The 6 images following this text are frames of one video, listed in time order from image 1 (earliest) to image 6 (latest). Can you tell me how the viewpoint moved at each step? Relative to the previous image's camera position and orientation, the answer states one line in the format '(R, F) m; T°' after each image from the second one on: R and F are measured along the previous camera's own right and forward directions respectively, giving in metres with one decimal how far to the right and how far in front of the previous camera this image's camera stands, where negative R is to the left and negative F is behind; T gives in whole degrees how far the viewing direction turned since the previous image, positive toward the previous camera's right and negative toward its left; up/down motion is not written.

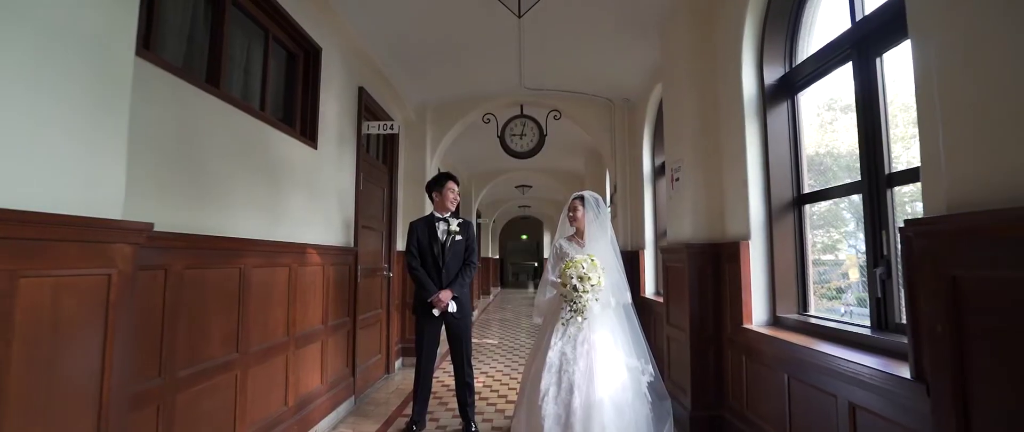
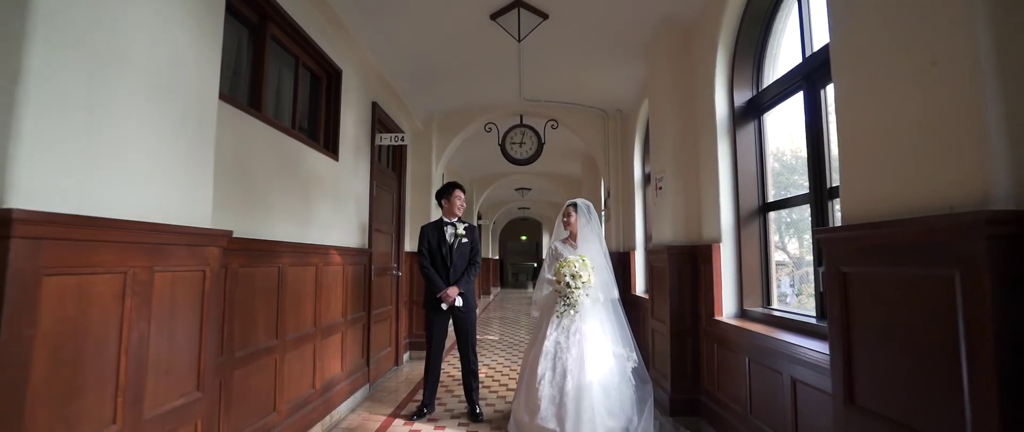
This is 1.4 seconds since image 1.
(0.0, -0.4) m; 0°
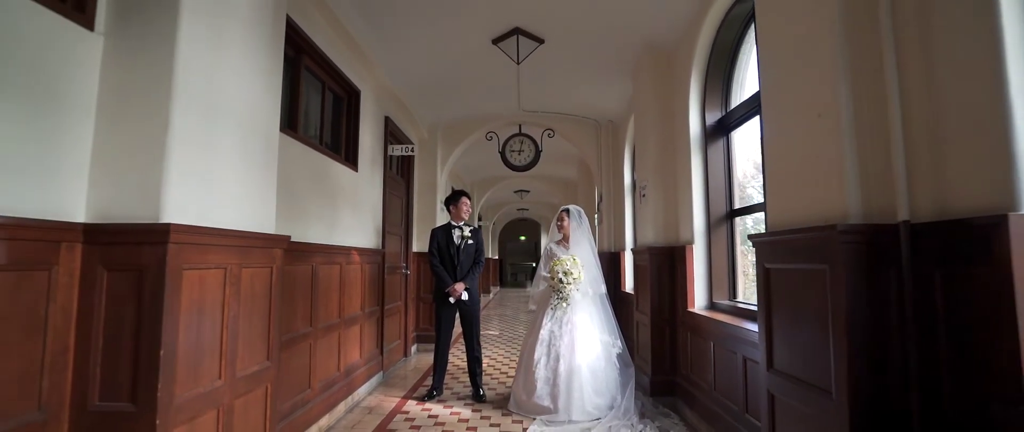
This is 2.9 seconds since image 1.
(0.0, -0.5) m; 0°
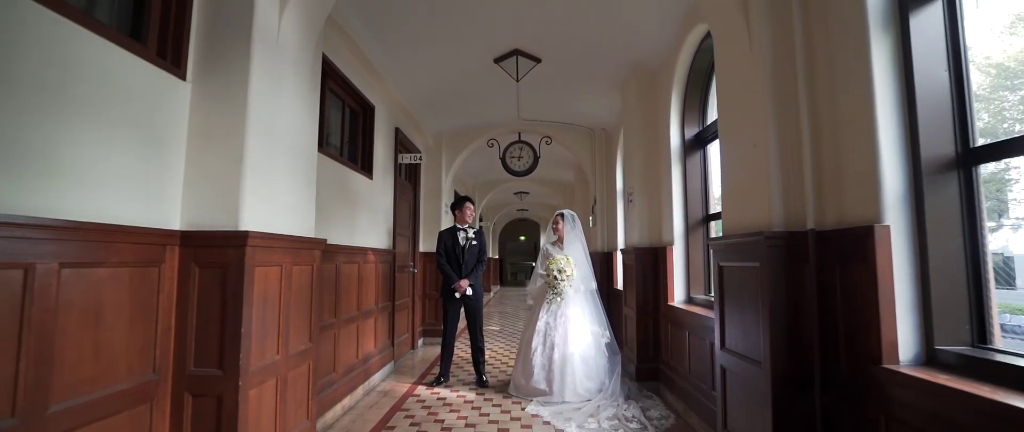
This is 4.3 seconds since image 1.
(0.0, -0.5) m; 0°
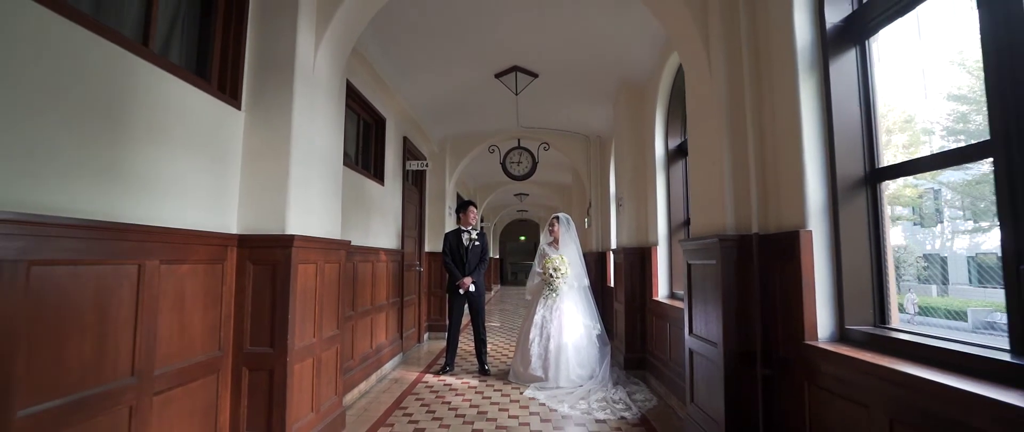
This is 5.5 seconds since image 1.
(0.0, -0.4) m; 0°
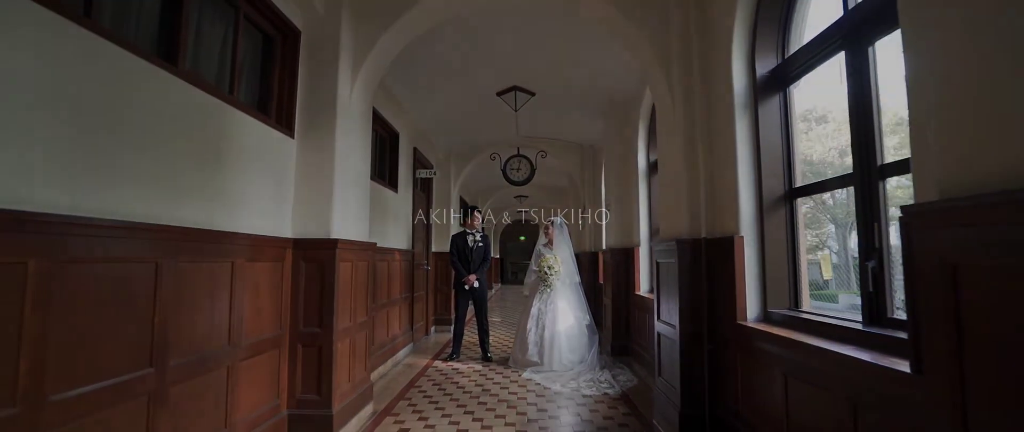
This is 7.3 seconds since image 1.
(0.0, -0.6) m; 0°
